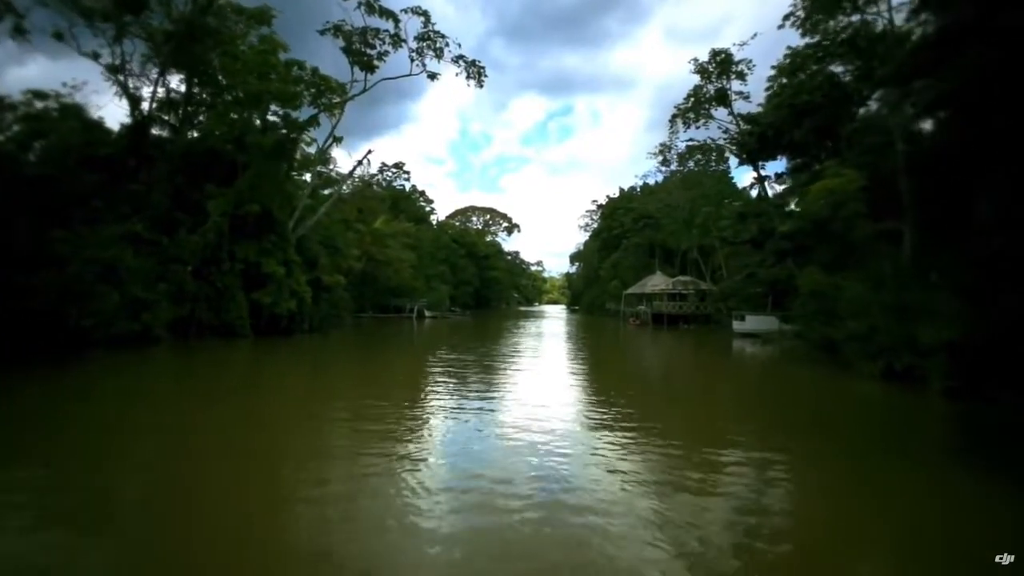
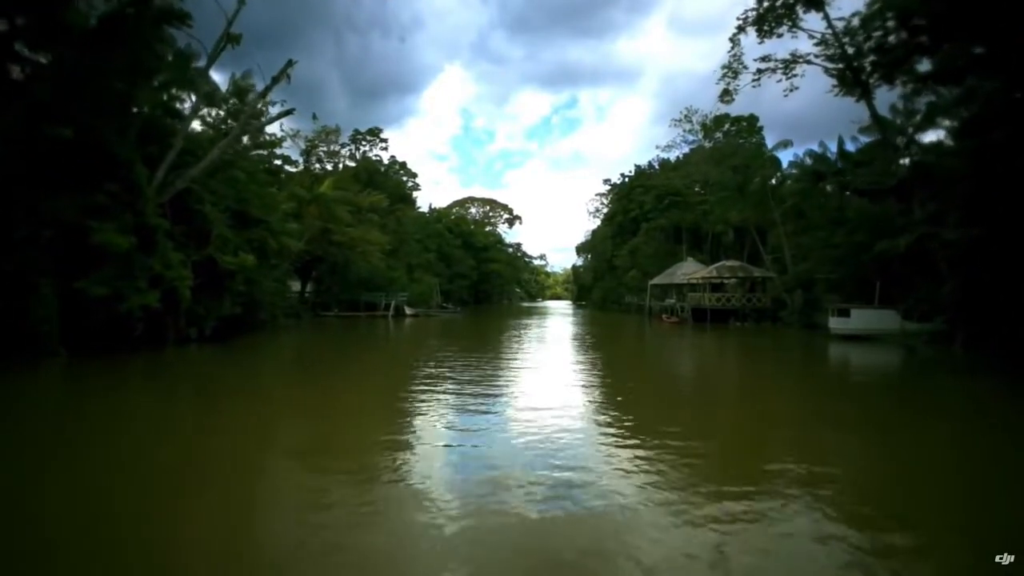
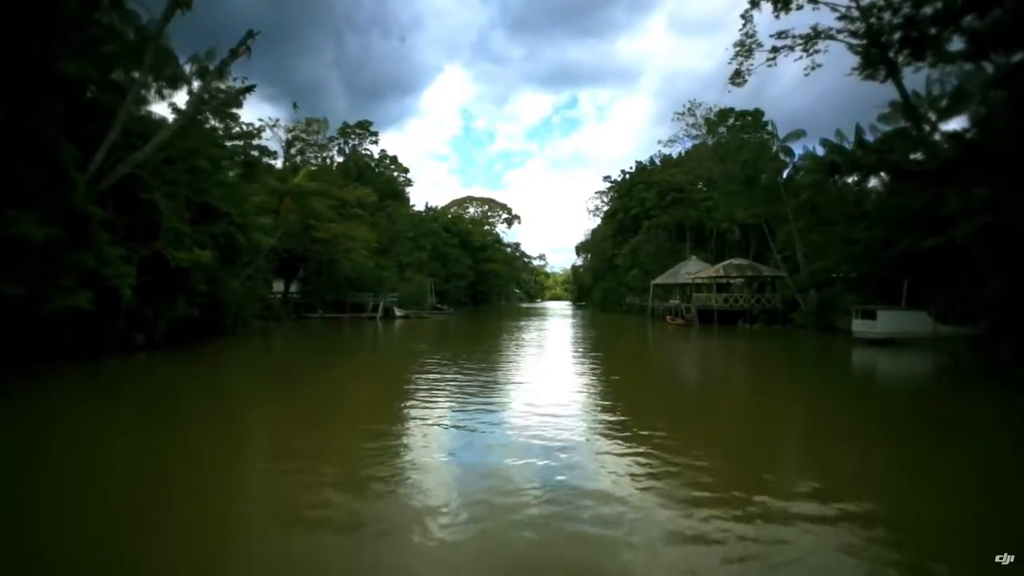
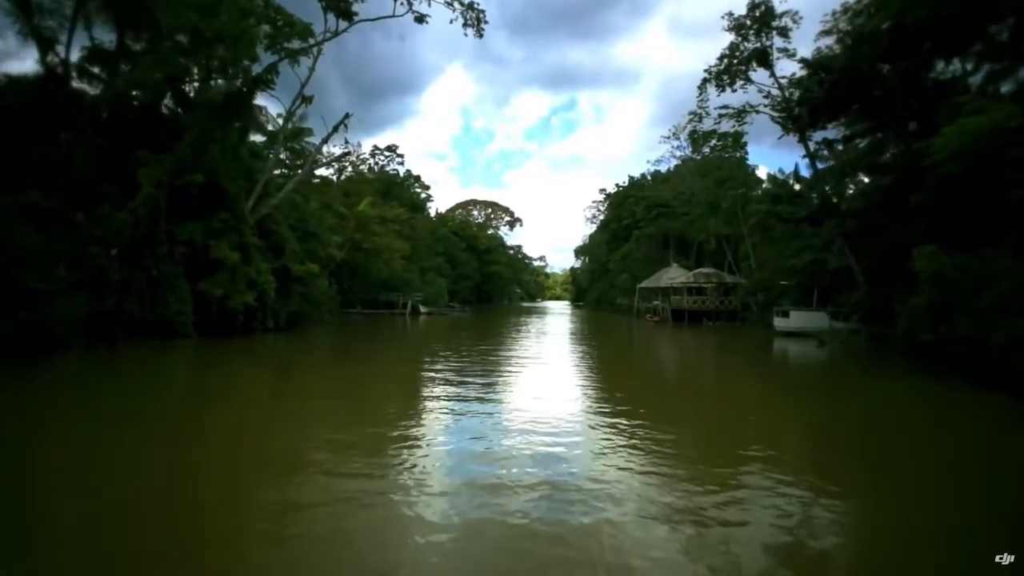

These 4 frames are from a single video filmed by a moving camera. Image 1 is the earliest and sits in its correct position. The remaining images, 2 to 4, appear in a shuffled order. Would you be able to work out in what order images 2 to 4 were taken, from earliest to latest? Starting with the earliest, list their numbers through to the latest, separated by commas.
4, 2, 3
